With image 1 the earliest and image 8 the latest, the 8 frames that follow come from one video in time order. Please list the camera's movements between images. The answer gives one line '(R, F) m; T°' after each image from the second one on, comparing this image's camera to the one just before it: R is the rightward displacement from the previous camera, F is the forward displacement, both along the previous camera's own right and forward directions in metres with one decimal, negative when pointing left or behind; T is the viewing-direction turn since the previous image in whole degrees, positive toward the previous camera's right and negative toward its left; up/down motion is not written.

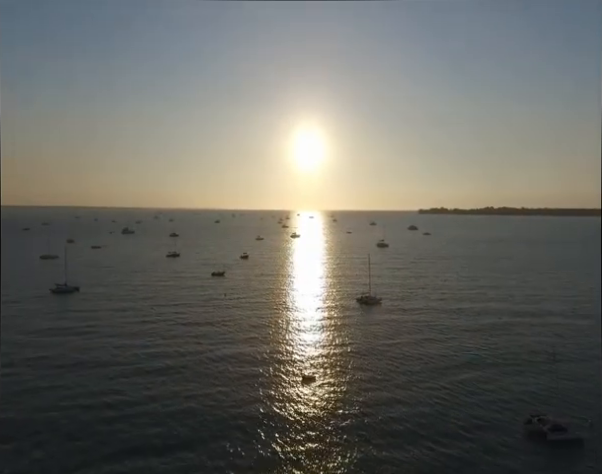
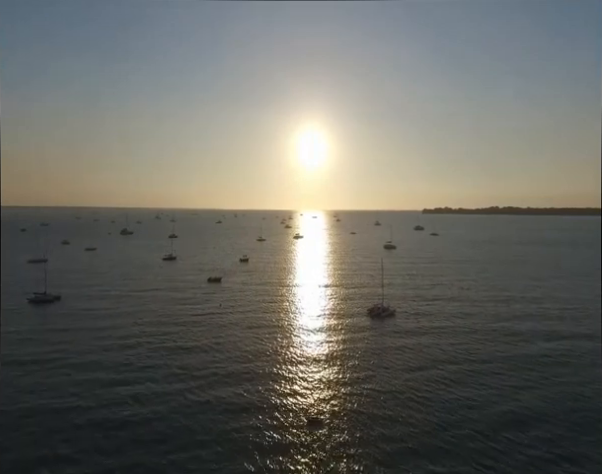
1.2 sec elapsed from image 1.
(-0.1, +6.4) m; 0°
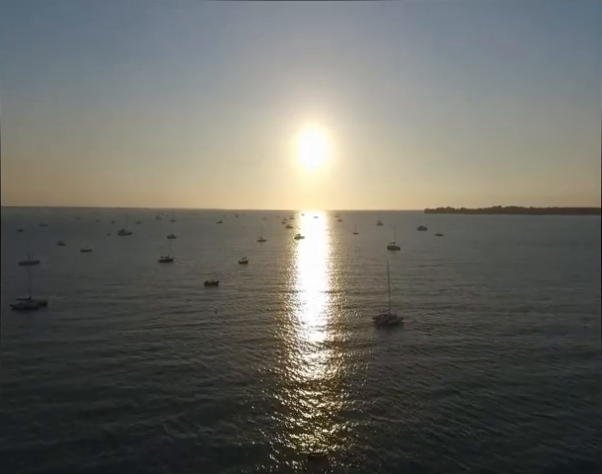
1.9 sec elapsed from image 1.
(0.0, +3.7) m; 0°
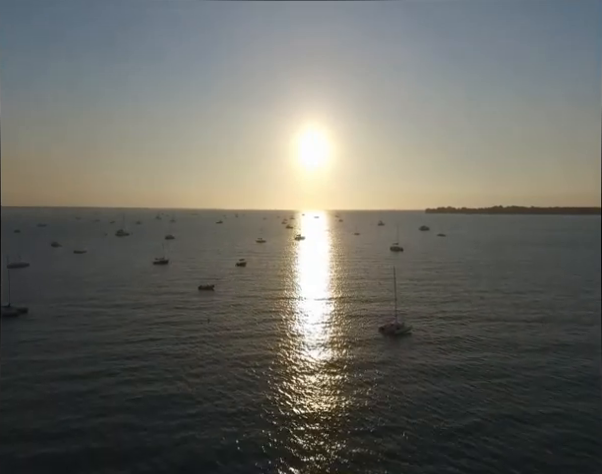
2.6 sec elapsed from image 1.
(+0.1, +4.1) m; 0°
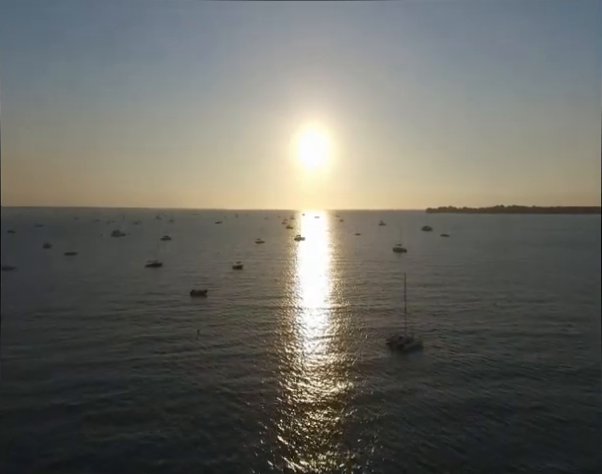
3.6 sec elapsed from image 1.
(+0.2, +4.5) m; 0°
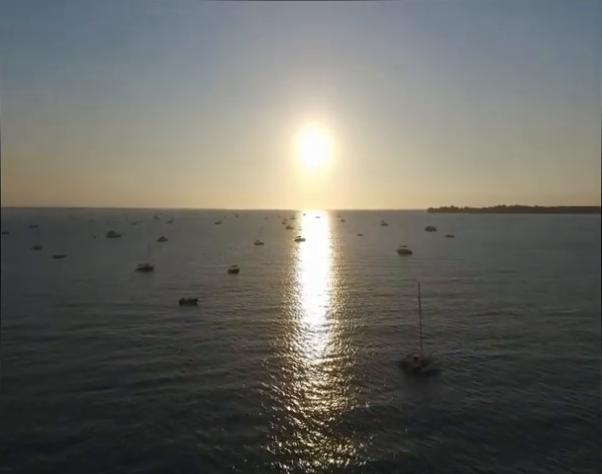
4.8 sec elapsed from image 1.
(+0.1, +5.7) m; 0°
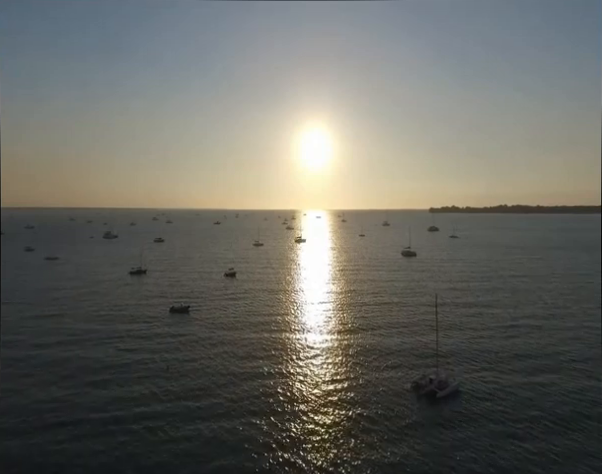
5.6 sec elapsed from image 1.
(+0.1, +4.2) m; 0°
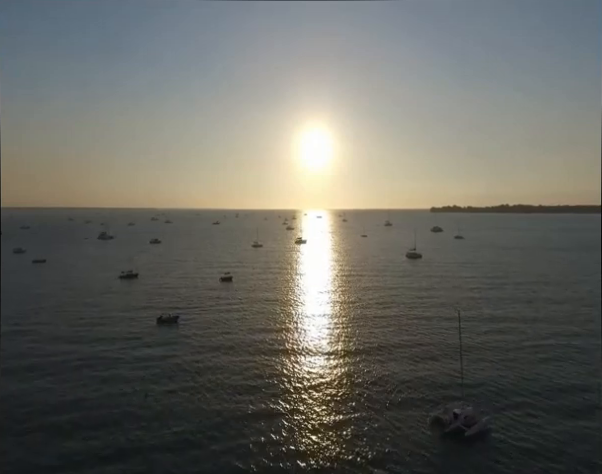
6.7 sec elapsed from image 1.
(0.0, +5.1) m; 0°
